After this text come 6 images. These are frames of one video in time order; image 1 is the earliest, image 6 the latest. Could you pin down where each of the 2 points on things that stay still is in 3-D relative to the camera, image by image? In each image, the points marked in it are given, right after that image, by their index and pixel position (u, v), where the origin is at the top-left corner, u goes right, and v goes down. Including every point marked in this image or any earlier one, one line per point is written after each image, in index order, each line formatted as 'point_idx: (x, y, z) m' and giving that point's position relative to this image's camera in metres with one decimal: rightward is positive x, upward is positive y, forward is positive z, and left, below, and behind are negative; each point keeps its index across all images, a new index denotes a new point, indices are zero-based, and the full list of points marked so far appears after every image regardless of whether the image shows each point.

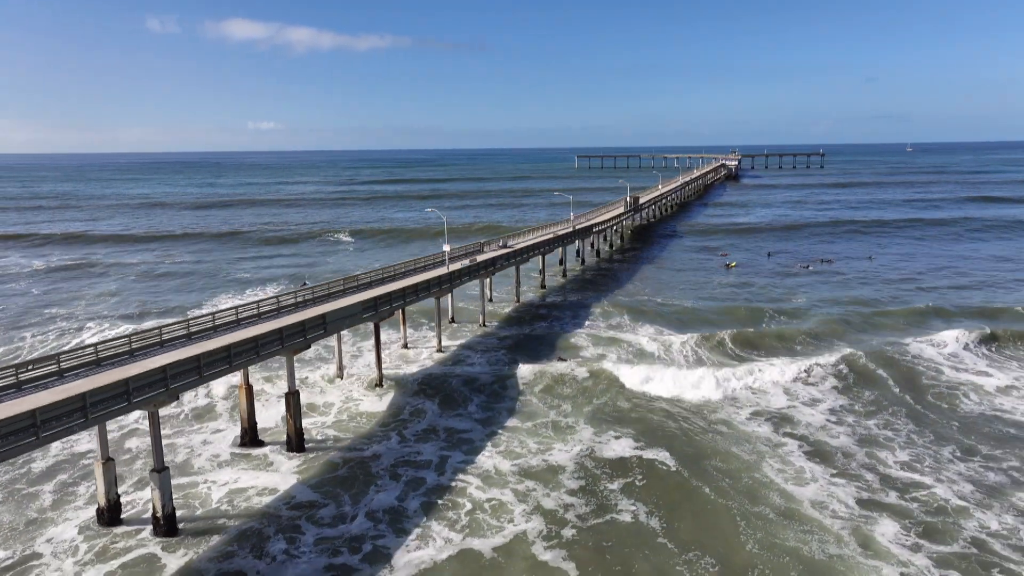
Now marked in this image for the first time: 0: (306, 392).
0: (-6.2, -3.0, +19.2) m
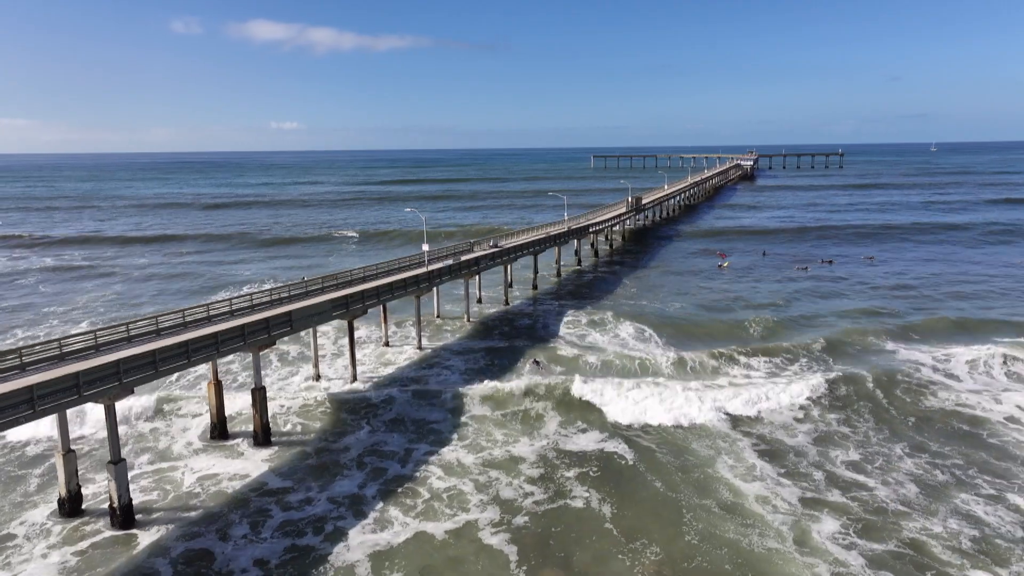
0: (-7.1, -3.0, +20.2) m
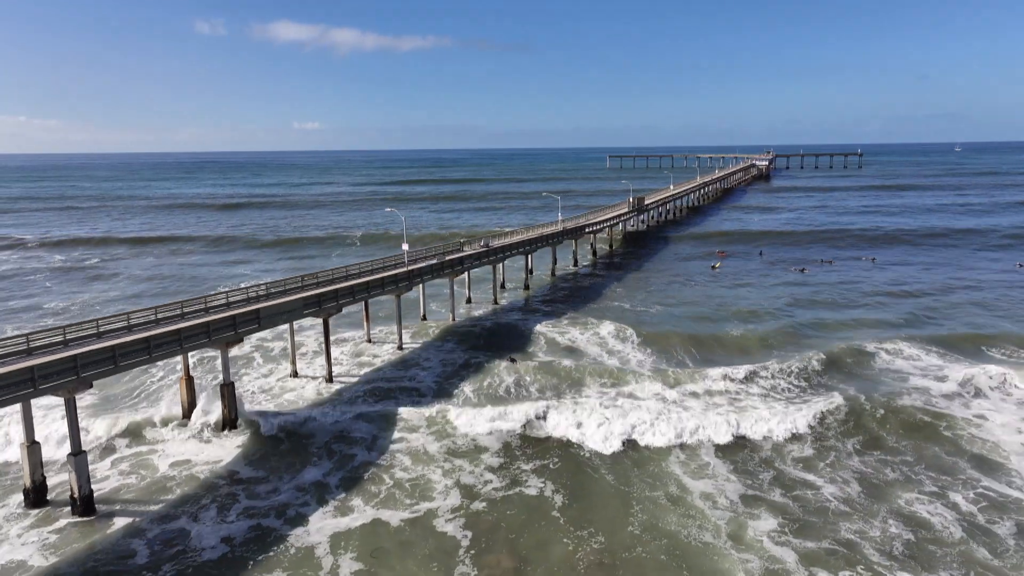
0: (-8.1, -3.0, +21.3) m
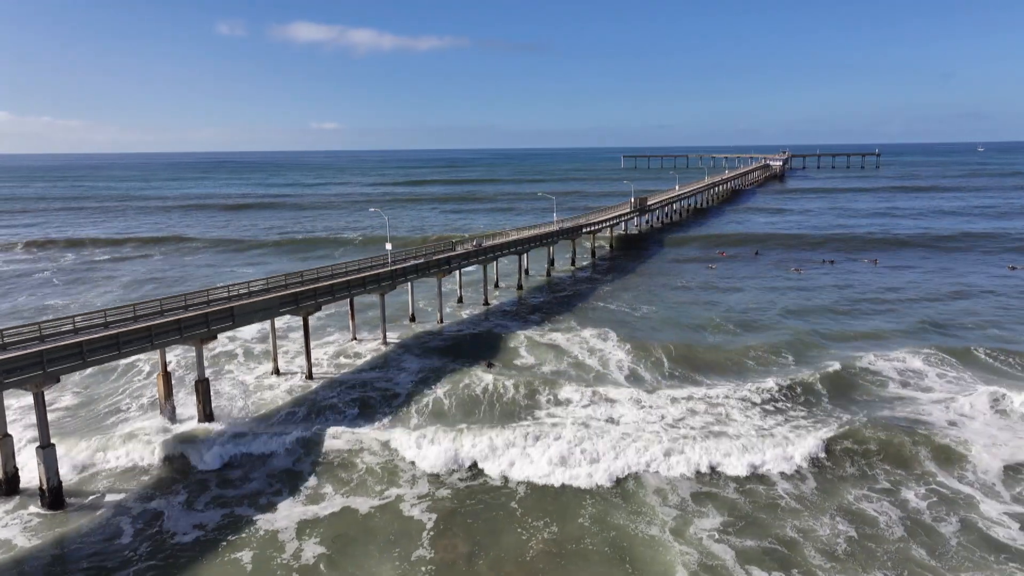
0: (-9.0, -3.0, +22.3) m
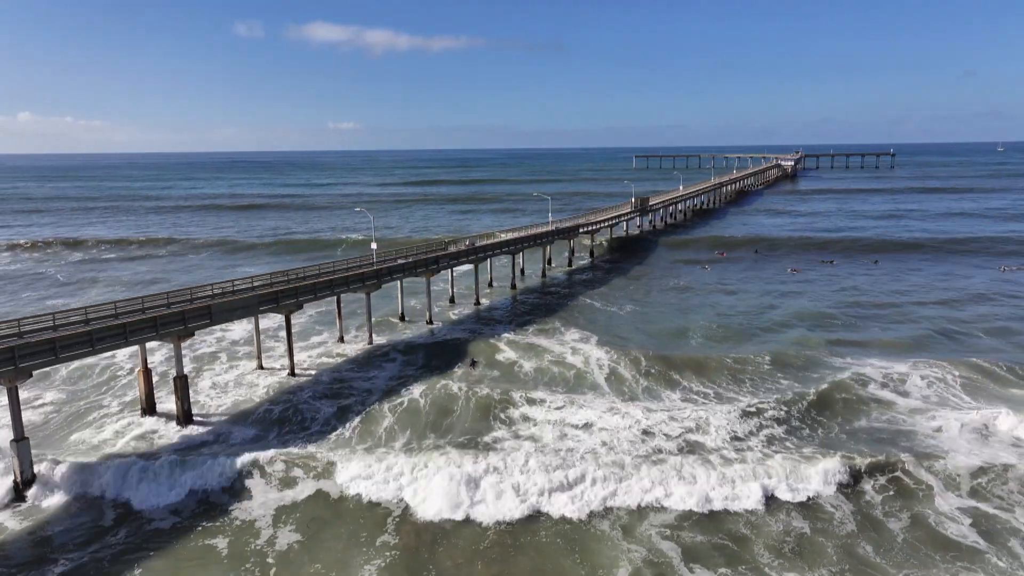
0: (-9.8, -3.0, +23.0) m
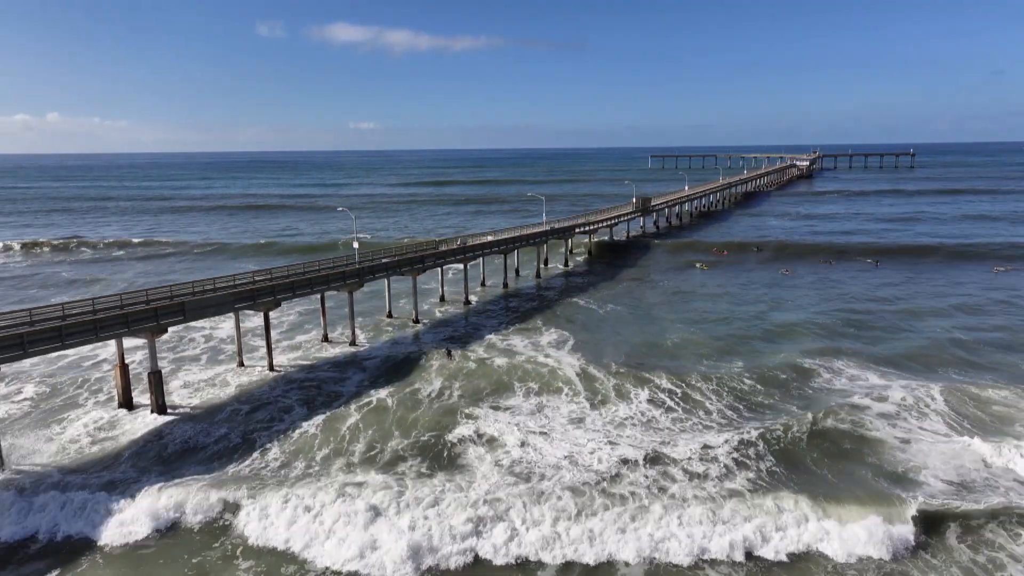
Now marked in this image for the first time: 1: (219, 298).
0: (-10.8, -3.0, +23.9) m
1: (-8.9, -0.5, +19.5) m
